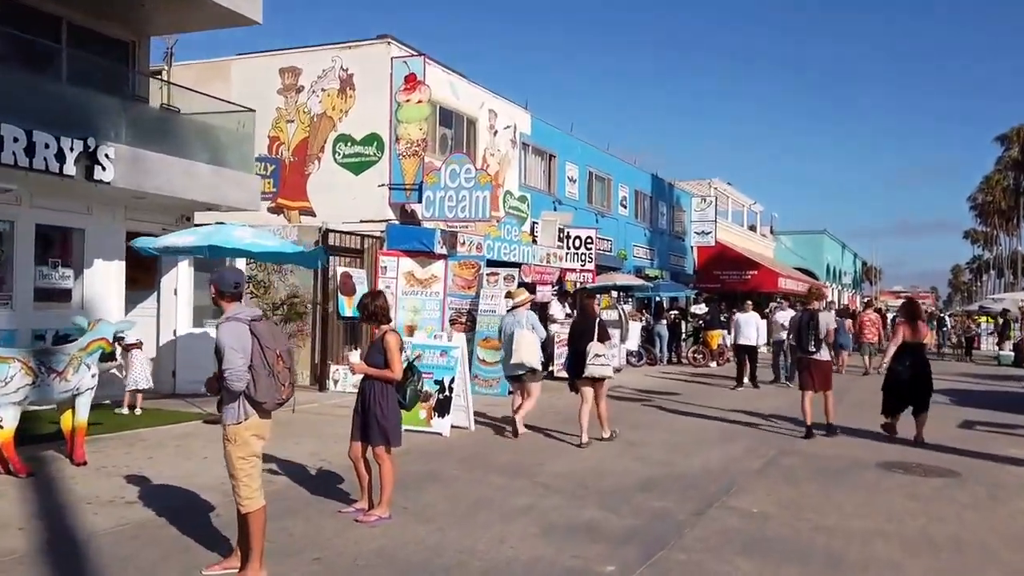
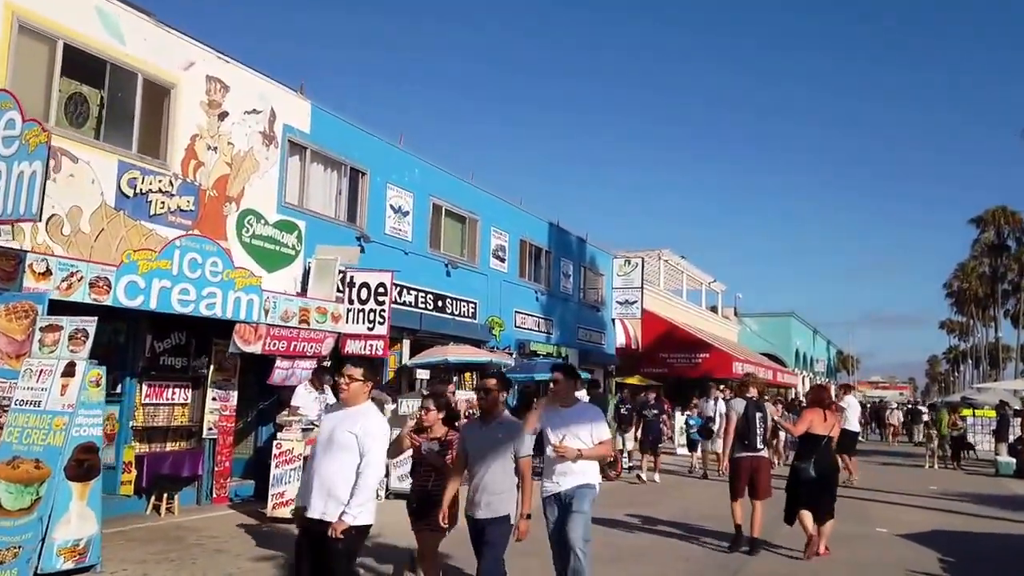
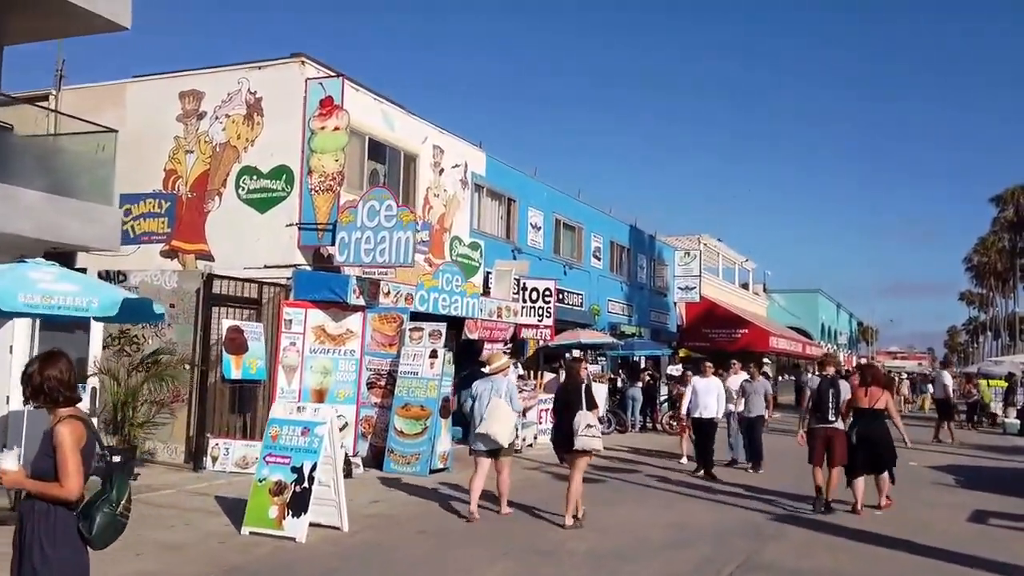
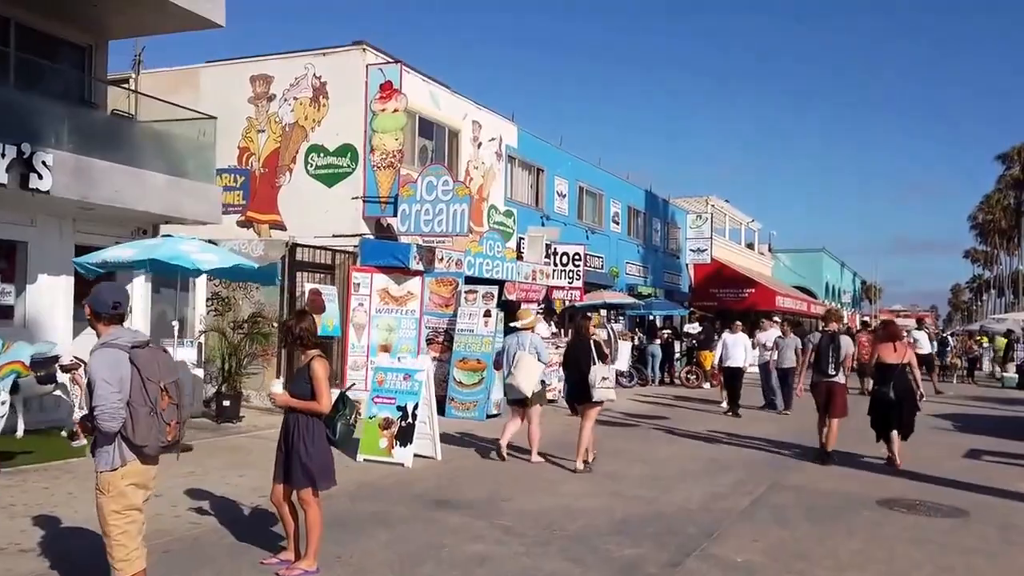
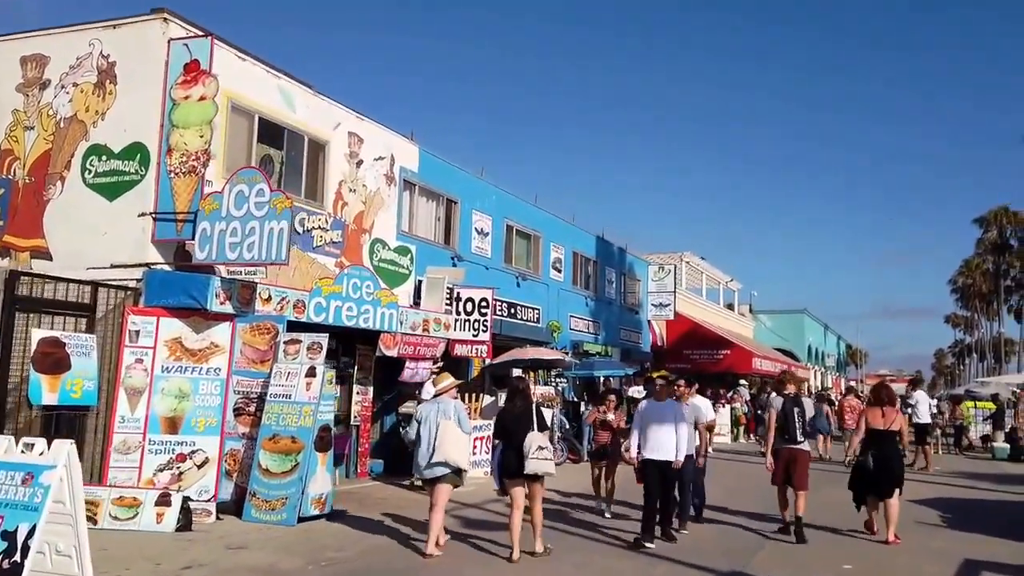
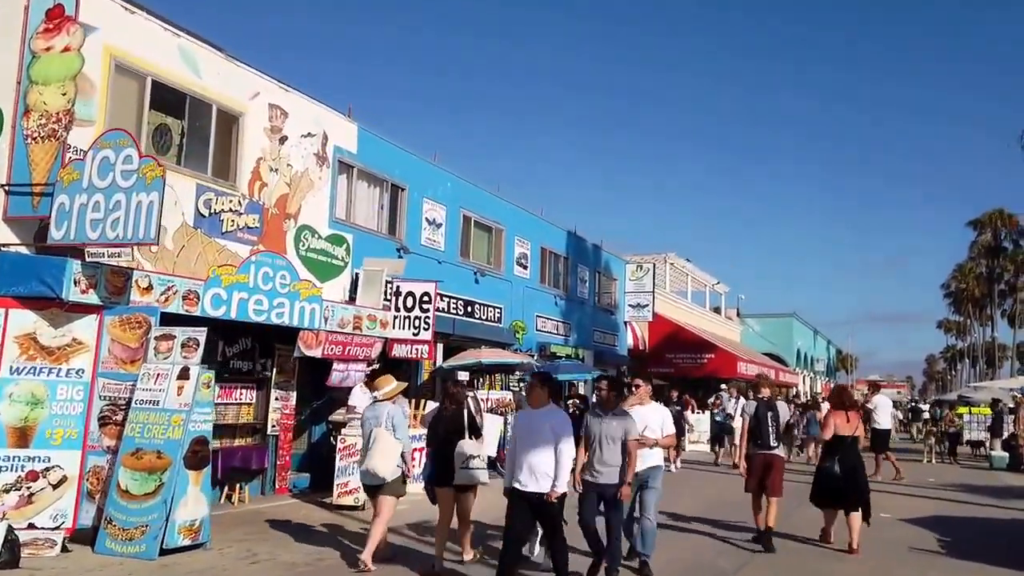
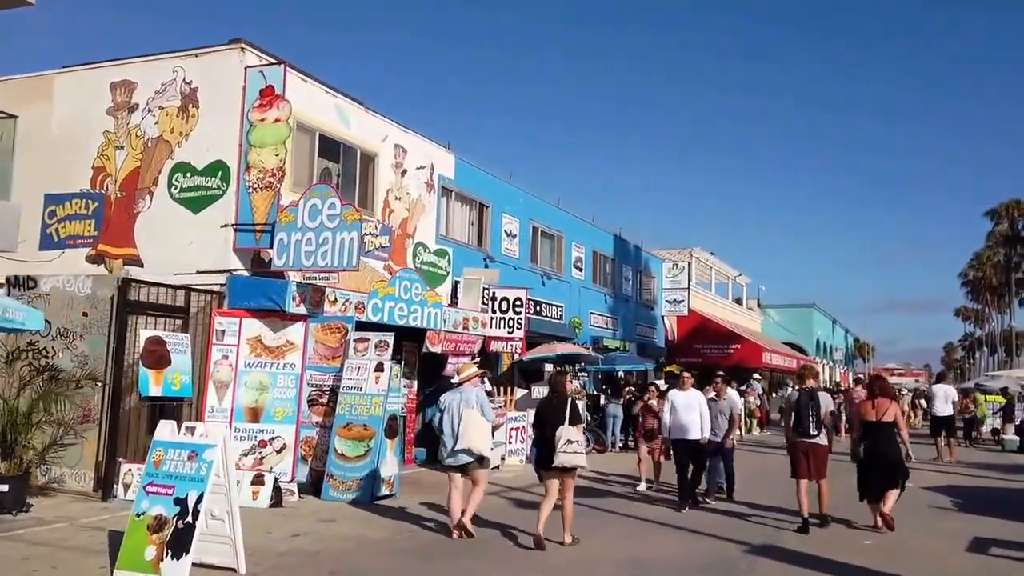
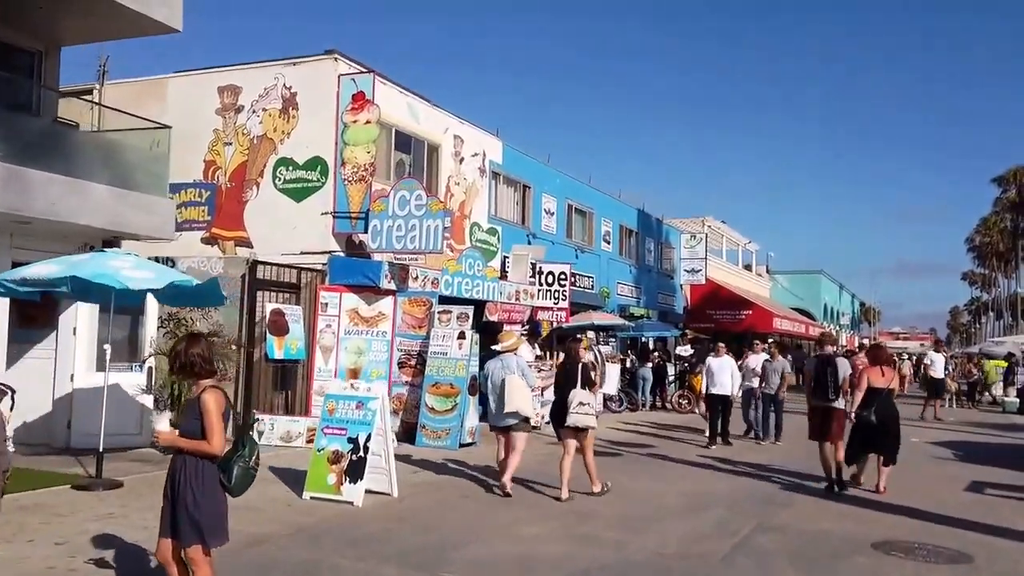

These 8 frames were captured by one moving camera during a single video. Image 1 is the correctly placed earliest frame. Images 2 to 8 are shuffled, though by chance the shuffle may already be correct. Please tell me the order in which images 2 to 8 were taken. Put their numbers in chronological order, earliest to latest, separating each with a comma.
4, 8, 3, 7, 5, 6, 2
